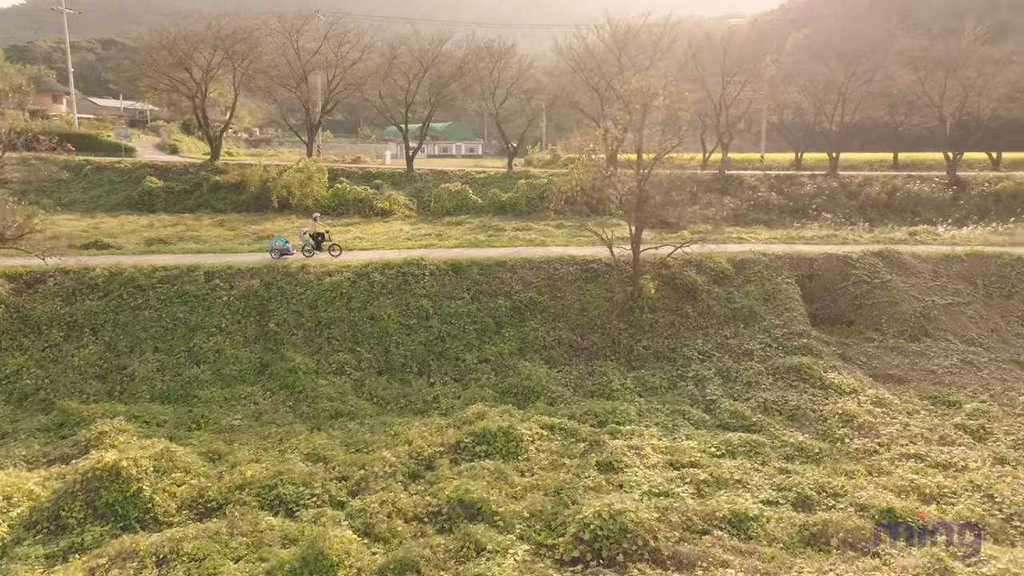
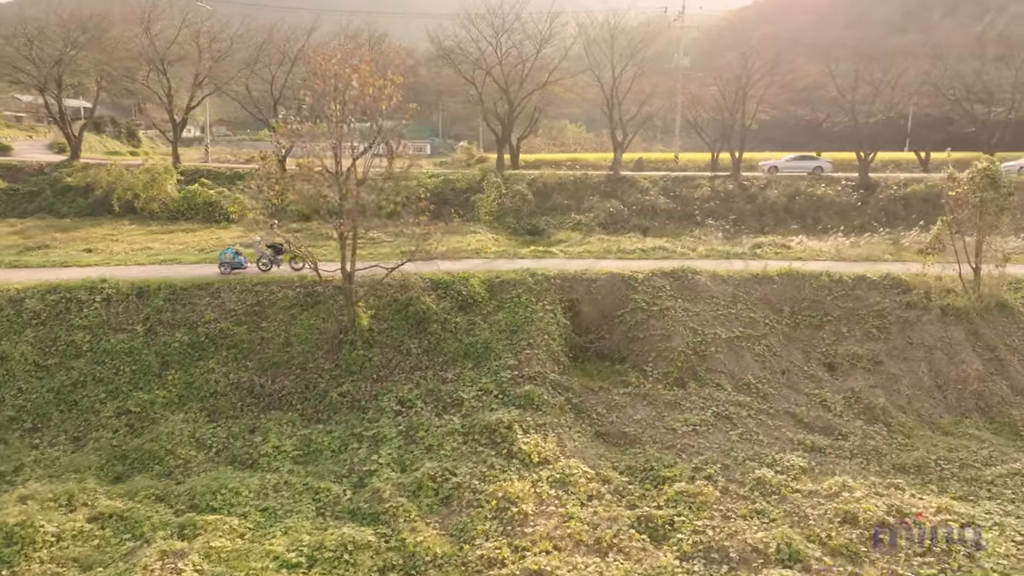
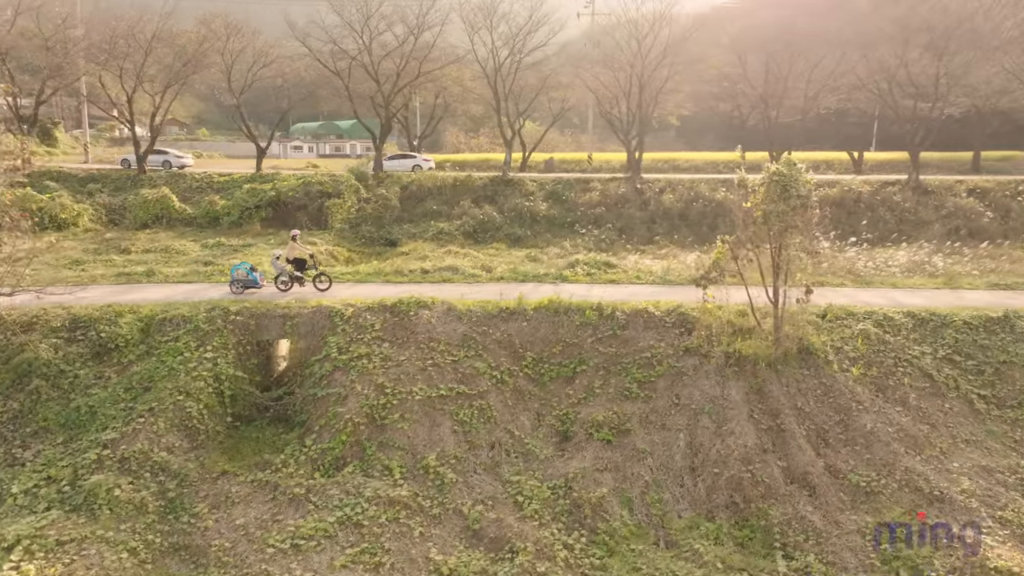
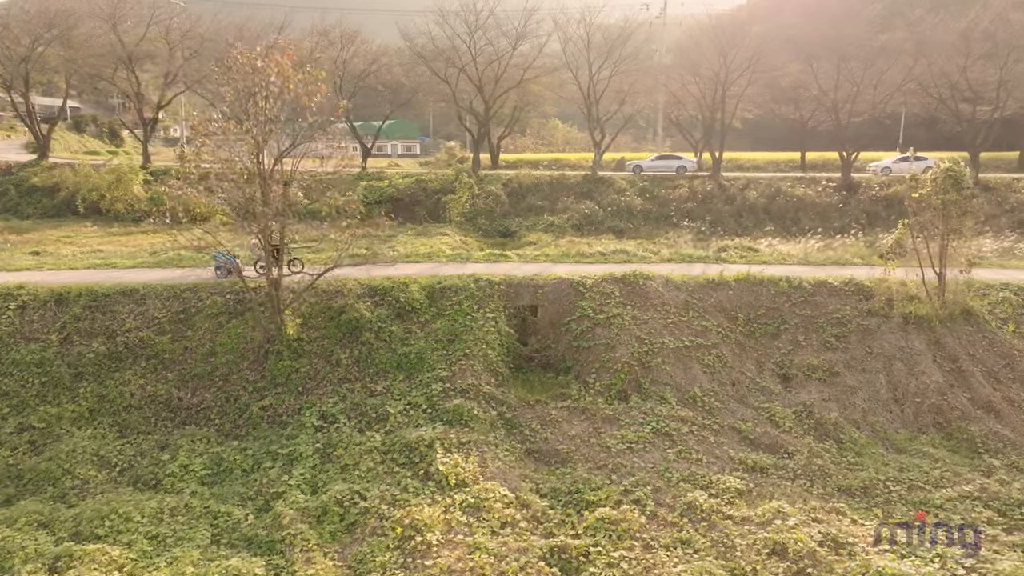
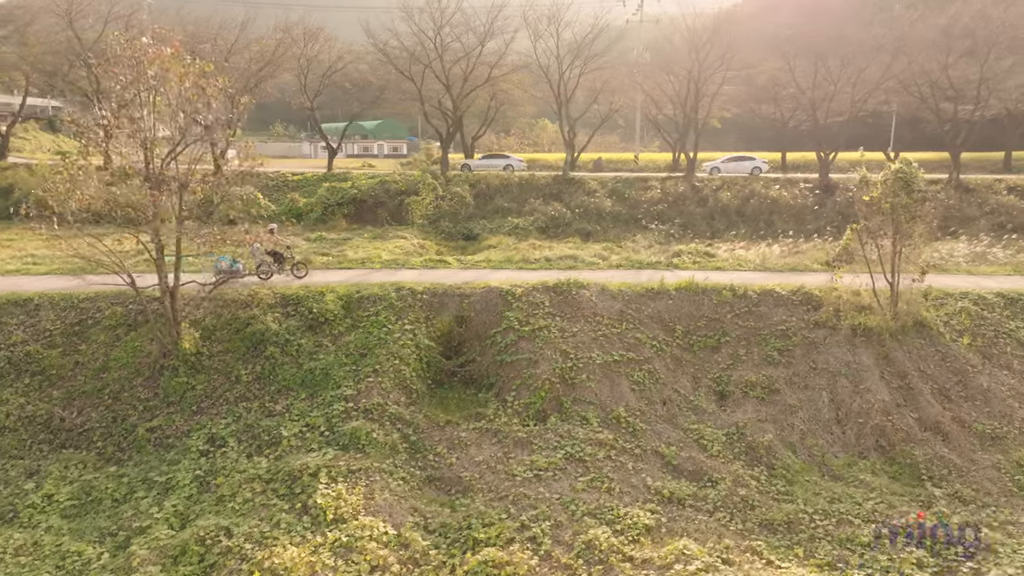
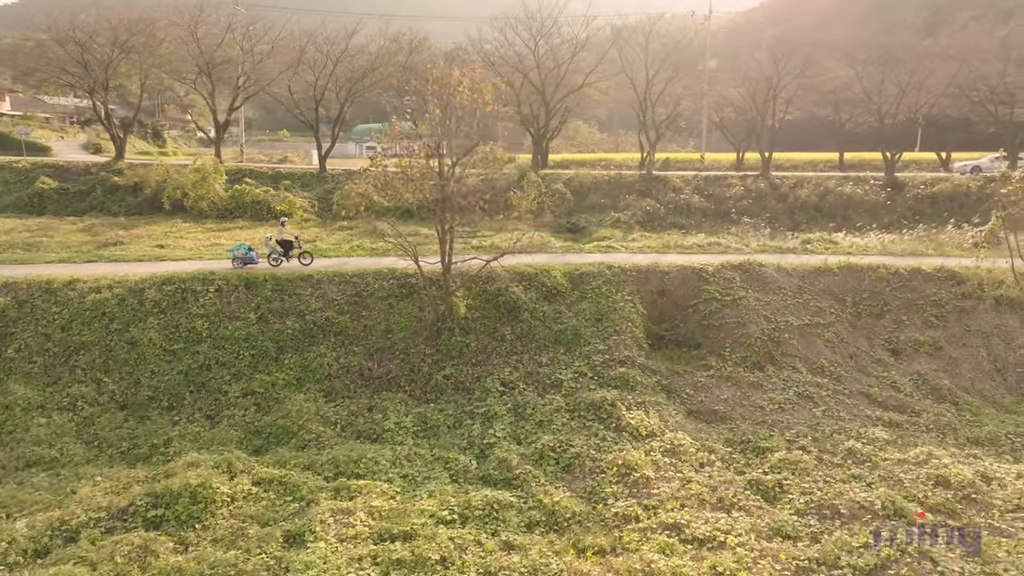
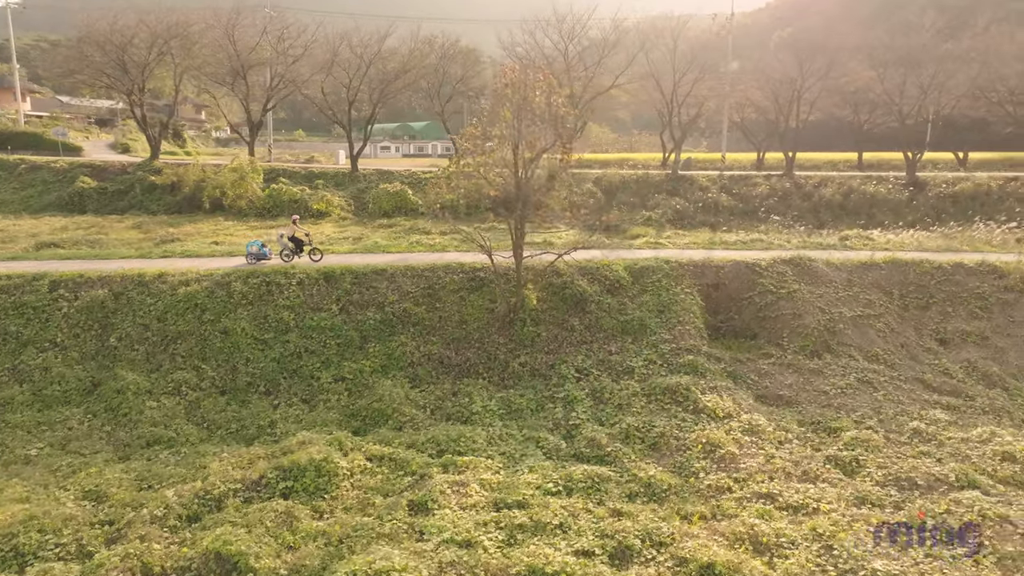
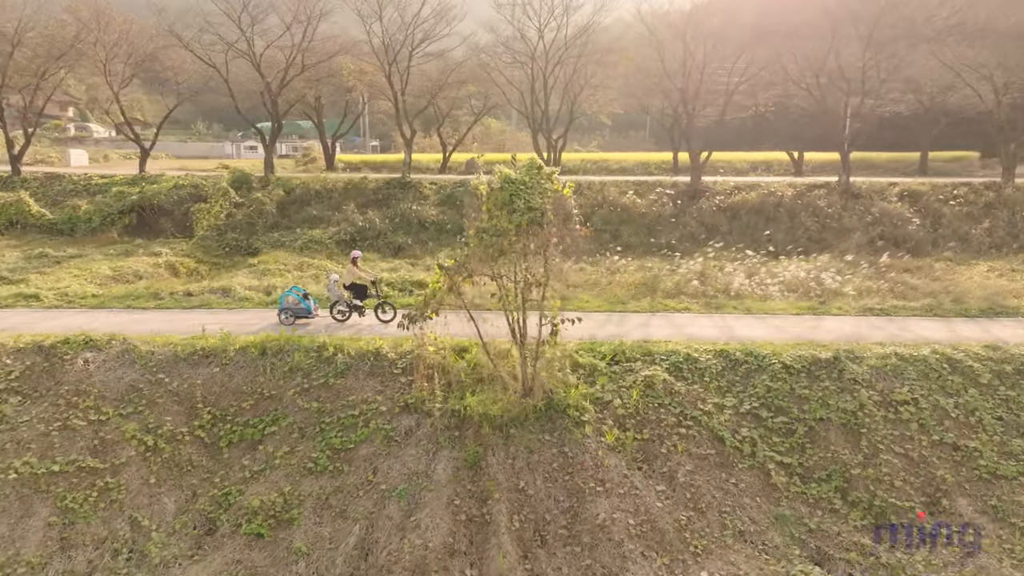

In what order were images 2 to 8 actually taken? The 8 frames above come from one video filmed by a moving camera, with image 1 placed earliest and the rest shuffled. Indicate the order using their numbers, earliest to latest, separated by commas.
7, 6, 2, 4, 5, 3, 8
